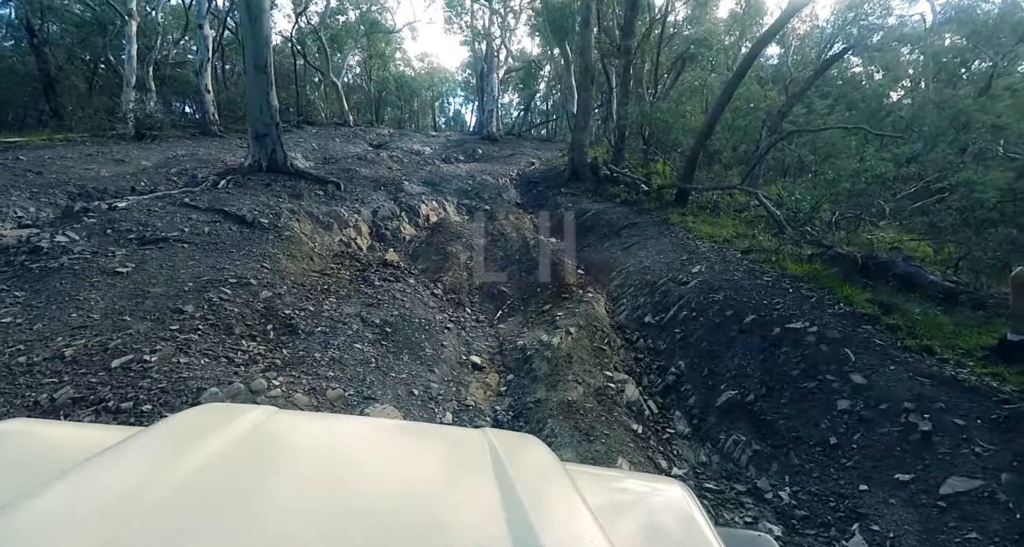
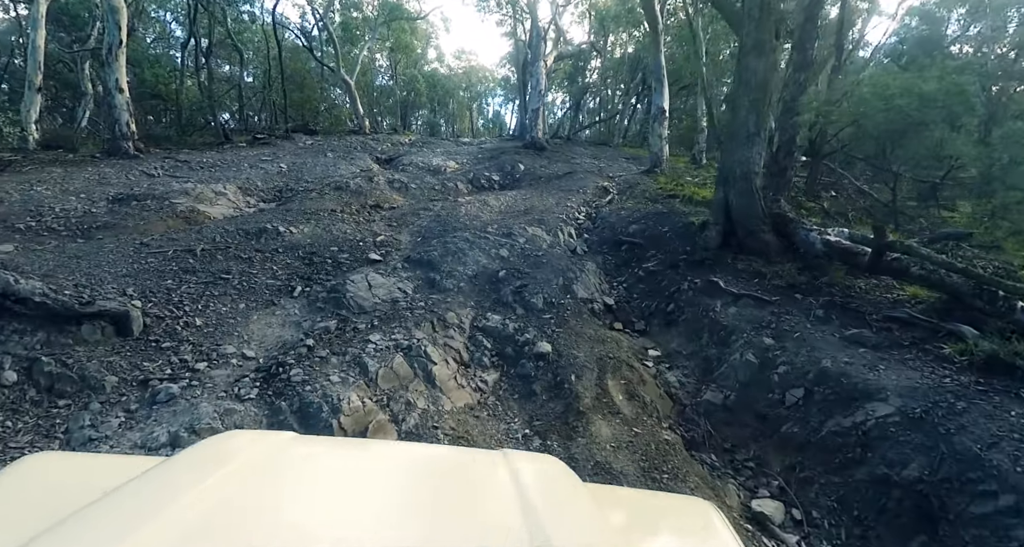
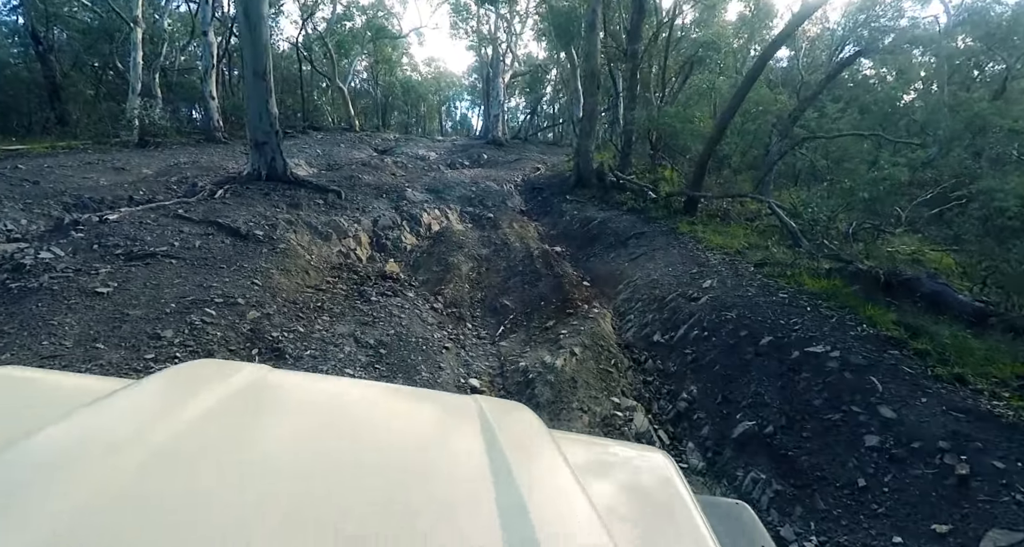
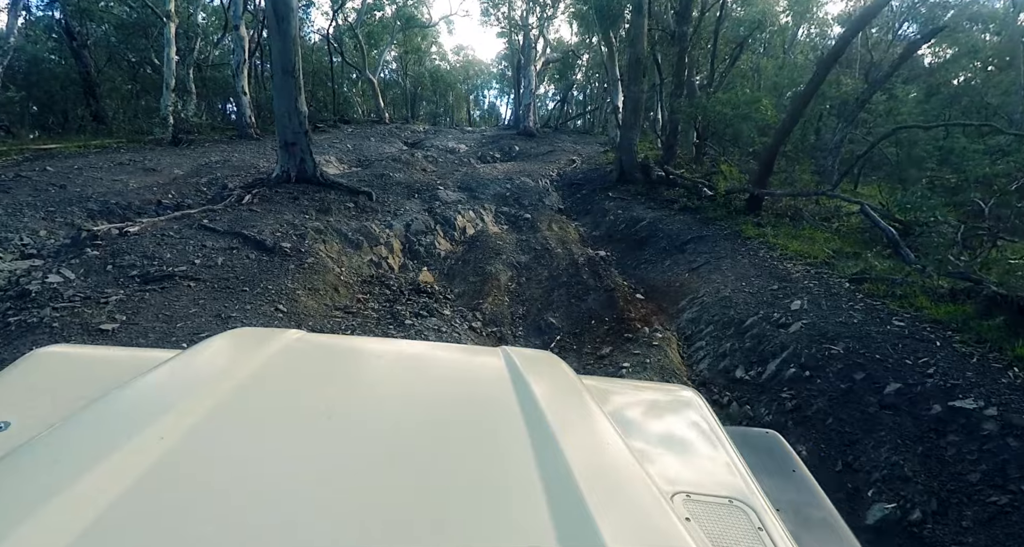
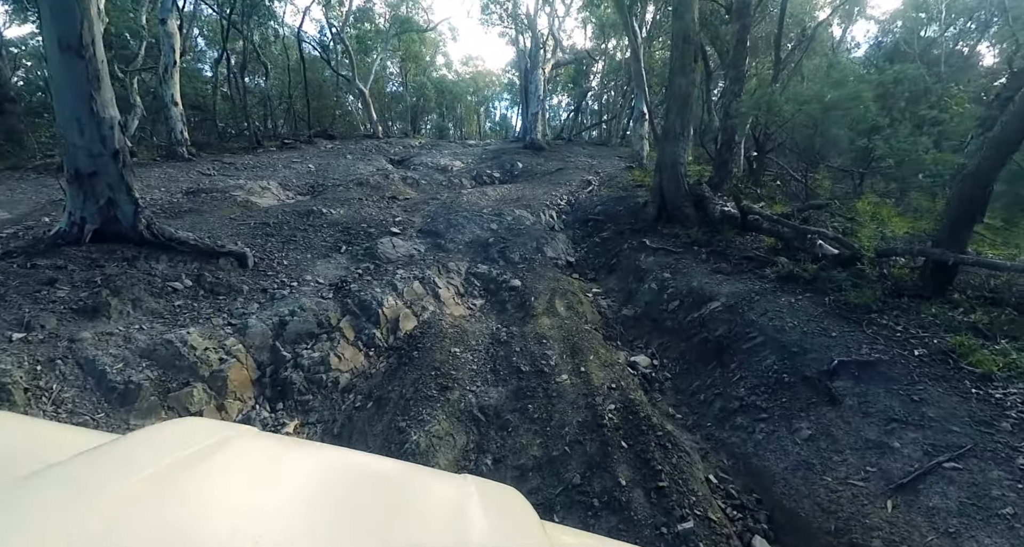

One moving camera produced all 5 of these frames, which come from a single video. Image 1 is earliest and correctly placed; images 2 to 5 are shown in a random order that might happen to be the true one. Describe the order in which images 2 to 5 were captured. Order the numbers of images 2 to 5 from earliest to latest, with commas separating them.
3, 4, 5, 2
